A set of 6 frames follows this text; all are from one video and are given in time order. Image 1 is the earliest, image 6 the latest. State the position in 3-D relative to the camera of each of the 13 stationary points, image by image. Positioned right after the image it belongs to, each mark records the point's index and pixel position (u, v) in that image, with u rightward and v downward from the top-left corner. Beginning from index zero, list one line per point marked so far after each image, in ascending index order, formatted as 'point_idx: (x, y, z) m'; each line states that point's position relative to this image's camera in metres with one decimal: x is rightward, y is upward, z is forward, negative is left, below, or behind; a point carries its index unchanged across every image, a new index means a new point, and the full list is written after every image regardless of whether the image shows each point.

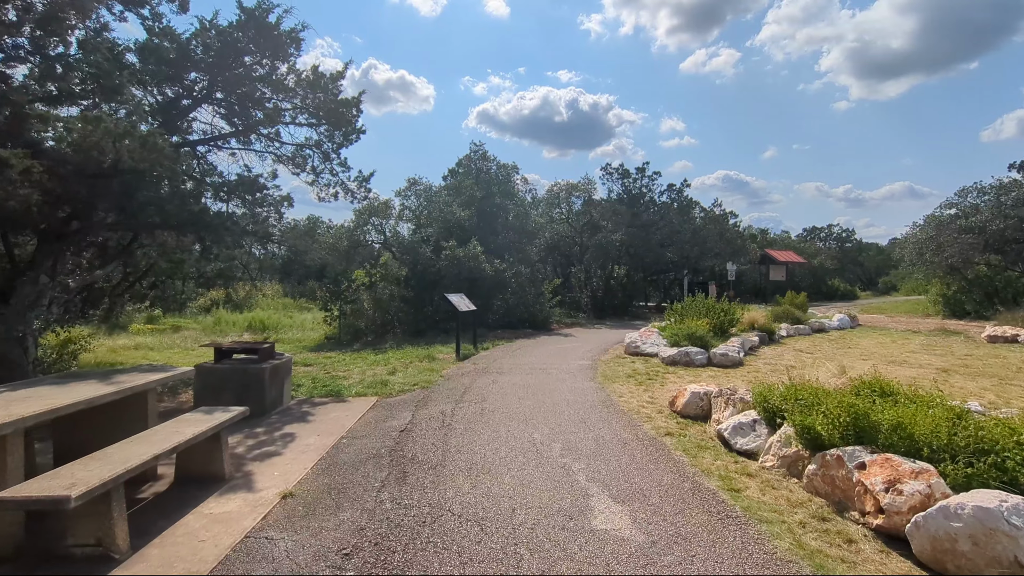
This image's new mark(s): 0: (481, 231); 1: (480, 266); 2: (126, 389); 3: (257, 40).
0: (-1.1, +2.0, +19.4) m
1: (-0.9, +0.6, +16.5) m
2: (-2.9, -0.8, +4.3) m
3: (-4.6, +4.5, +10.1) m
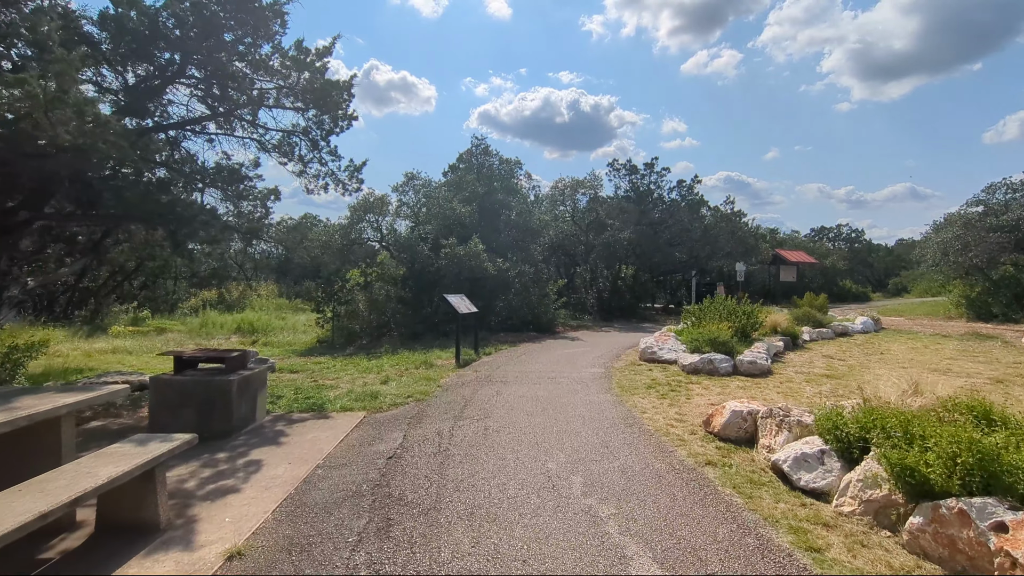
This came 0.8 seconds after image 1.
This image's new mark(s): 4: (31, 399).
0: (-1.0, +2.0, +18.4) m
1: (-0.8, +0.6, +15.5) m
2: (-2.9, -0.8, +3.3) m
3: (-4.5, +4.5, +9.2) m
4: (-3.1, -0.7, +3.7) m
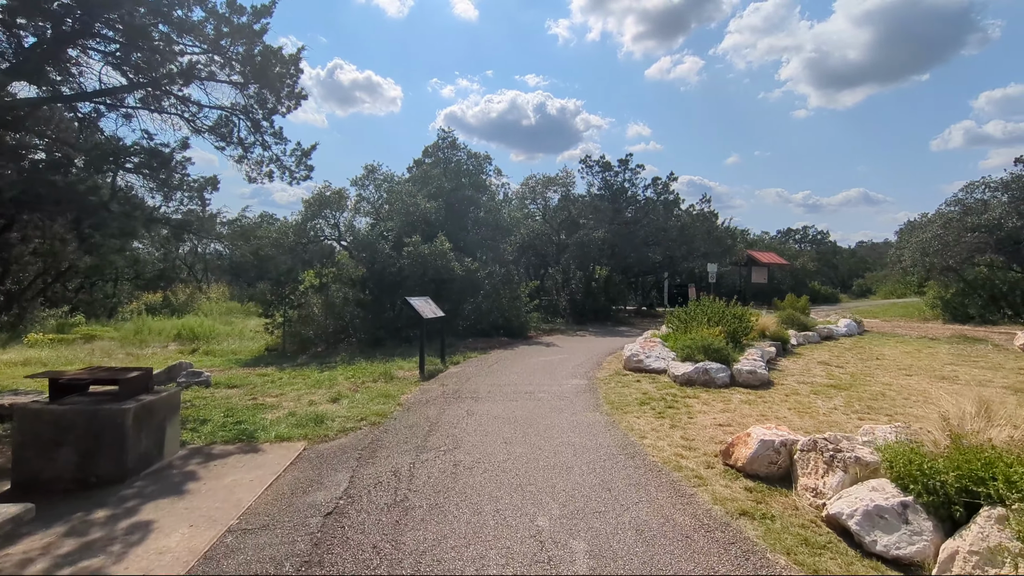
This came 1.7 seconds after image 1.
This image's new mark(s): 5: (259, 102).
0: (-1.9, +1.9, +17.2) m
1: (-1.6, +0.6, +14.3) m
2: (-2.9, -0.8, +2.0) m
3: (-4.9, +4.4, +7.8) m
4: (-3.2, -0.7, +2.4) m
5: (-4.0, +3.0, +9.0) m
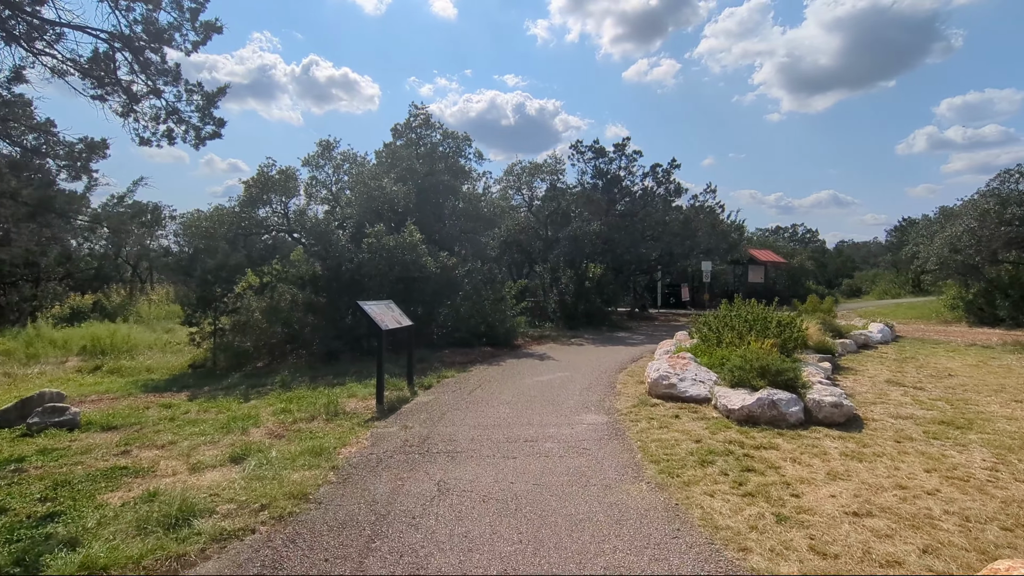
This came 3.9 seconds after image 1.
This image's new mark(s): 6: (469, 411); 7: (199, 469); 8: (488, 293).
0: (-2.3, +1.9, +14.7) m
1: (-1.9, +0.6, +11.8) m
2: (-2.8, -0.8, -0.5) m
3: (-5.0, +4.4, +5.1) m
4: (-3.1, -0.7, -0.2) m
5: (-4.1, +2.9, +6.4) m
6: (-0.5, -1.4, +6.7) m
7: (-2.7, -1.5, +4.8) m
8: (-0.5, -0.1, +13.1) m
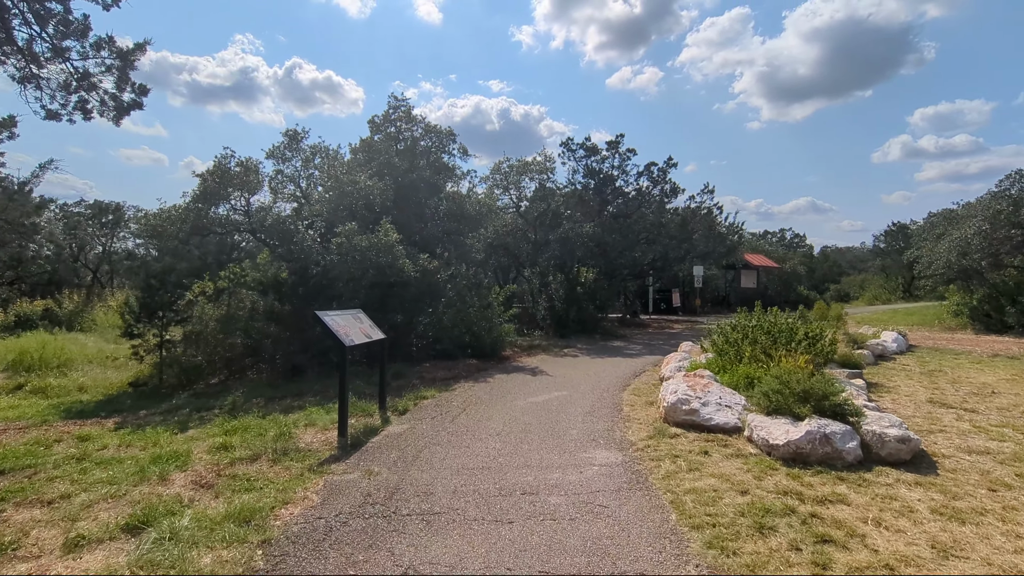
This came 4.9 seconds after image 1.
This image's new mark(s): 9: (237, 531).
0: (-2.6, +1.7, +13.4) m
1: (-2.1, +0.4, +10.5) m
2: (-2.6, -0.8, -1.8) m
3: (-5.0, +4.4, +3.8) m
4: (-3.0, -0.7, -1.5) m
5: (-4.2, +2.9, +5.1) m
6: (-0.6, -1.5, +5.5) m
7: (-2.7, -1.6, +3.5) m
8: (-0.8, -0.2, +11.8) m
9: (-1.8, -1.5, +3.6) m
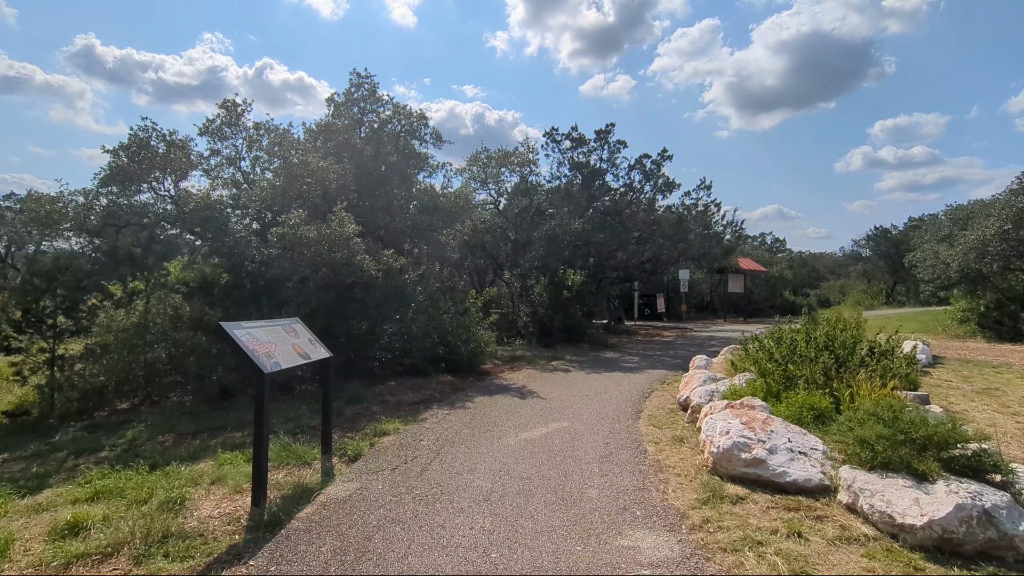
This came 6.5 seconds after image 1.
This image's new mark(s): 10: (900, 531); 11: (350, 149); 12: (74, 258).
0: (-3.0, +1.7, +11.5) m
1: (-2.3, +0.4, +8.6) m
2: (-2.3, -0.7, -3.8) m
3: (-4.9, +4.4, +1.8) m
4: (-2.7, -0.7, -3.5) m
5: (-4.2, +2.9, +3.1) m
6: (-0.6, -1.5, +3.6) m
7: (-2.6, -1.6, +1.6) m
8: (-1.1, -0.3, +10.0) m
9: (-1.7, -1.5, +1.7) m
10: (+2.3, -1.4, +3.4) m
11: (-3.3, +2.9, +11.7) m
12: (-6.6, +0.5, +8.8) m
